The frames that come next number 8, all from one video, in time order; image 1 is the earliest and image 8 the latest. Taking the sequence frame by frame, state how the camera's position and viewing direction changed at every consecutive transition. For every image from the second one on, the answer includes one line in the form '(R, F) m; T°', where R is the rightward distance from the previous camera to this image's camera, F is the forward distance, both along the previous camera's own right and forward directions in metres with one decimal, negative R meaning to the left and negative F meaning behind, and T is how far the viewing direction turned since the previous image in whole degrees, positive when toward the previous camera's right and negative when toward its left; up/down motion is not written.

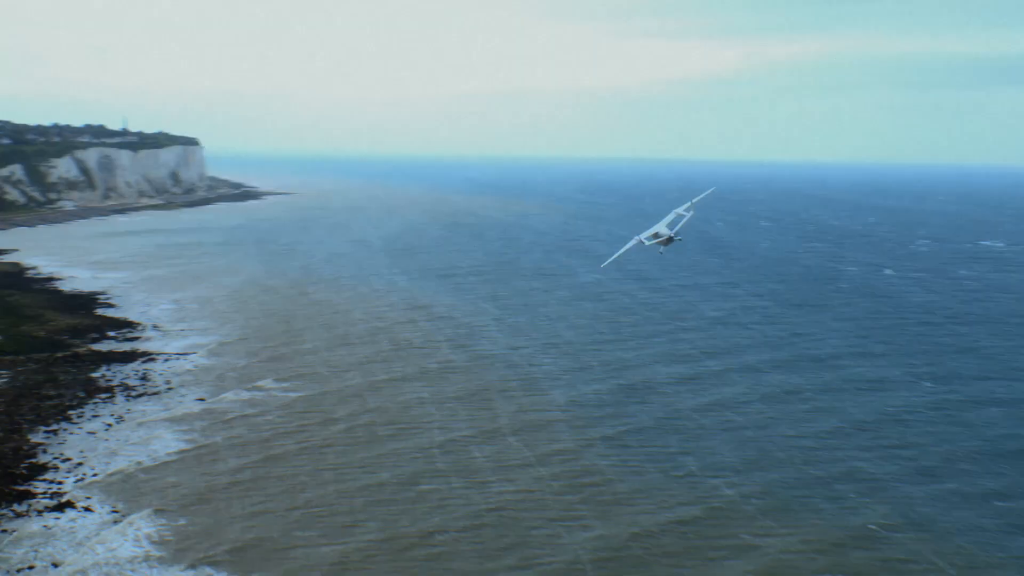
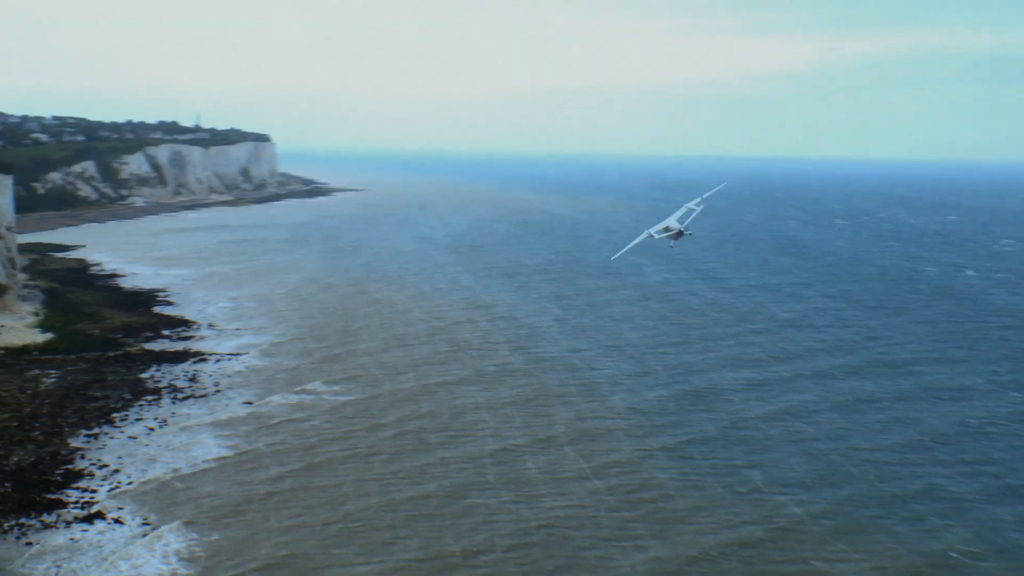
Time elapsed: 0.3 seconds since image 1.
(+0.2, +0.9) m; -3°
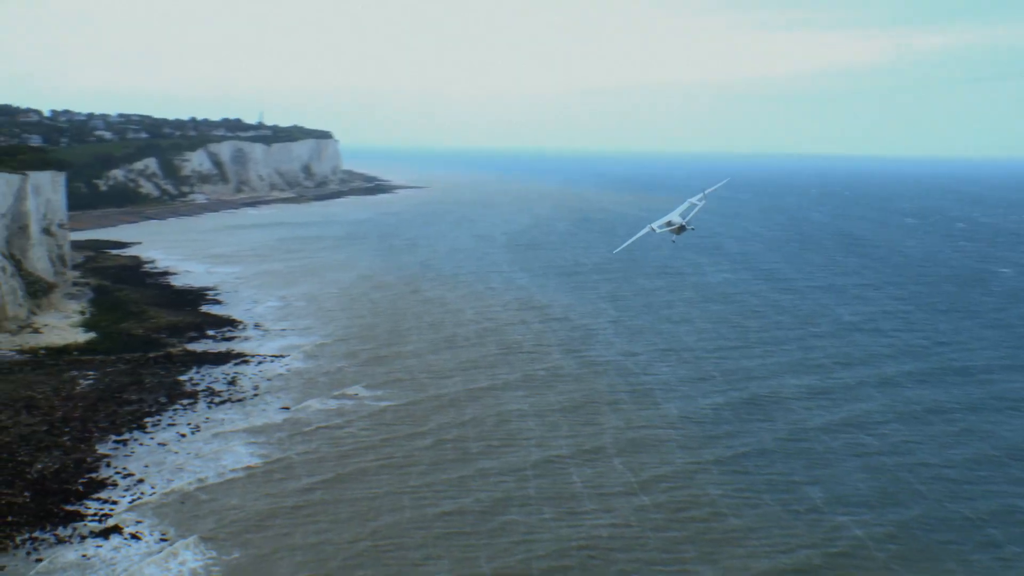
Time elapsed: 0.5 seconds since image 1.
(+0.3, +0.9) m; -3°
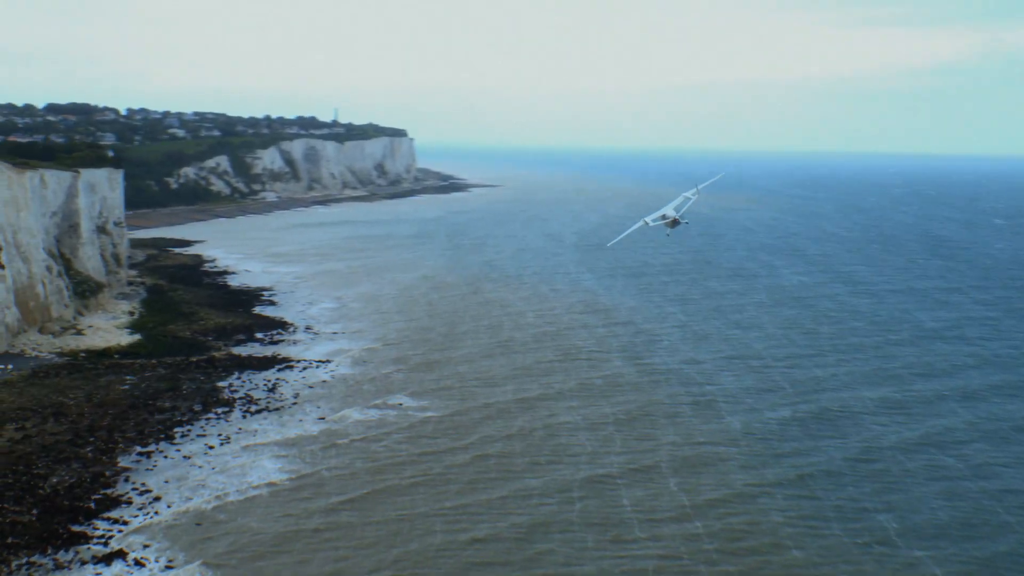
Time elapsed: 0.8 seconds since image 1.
(+0.4, +1.2) m; -3°
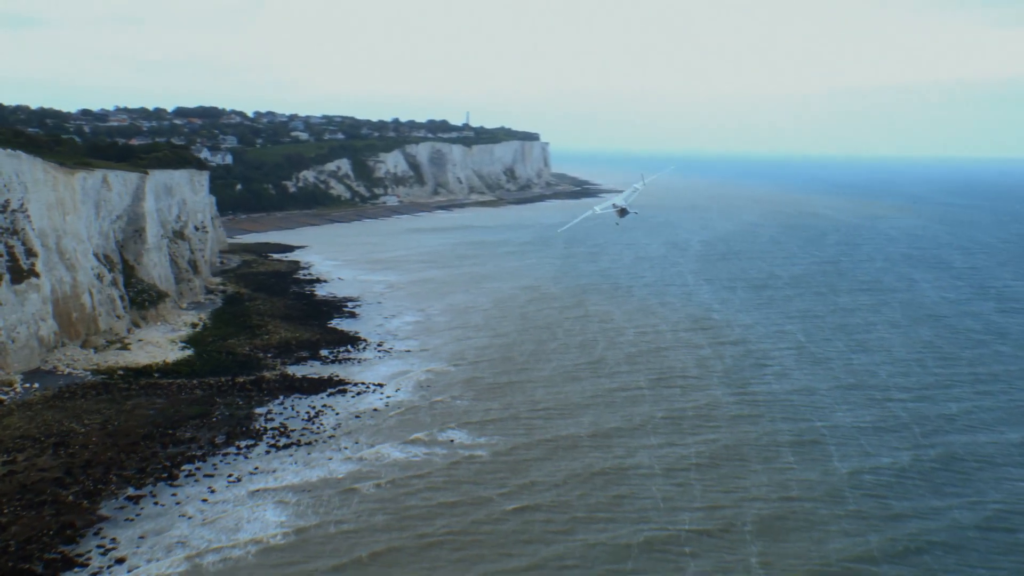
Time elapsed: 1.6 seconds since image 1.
(+1.0, +2.8) m; -6°
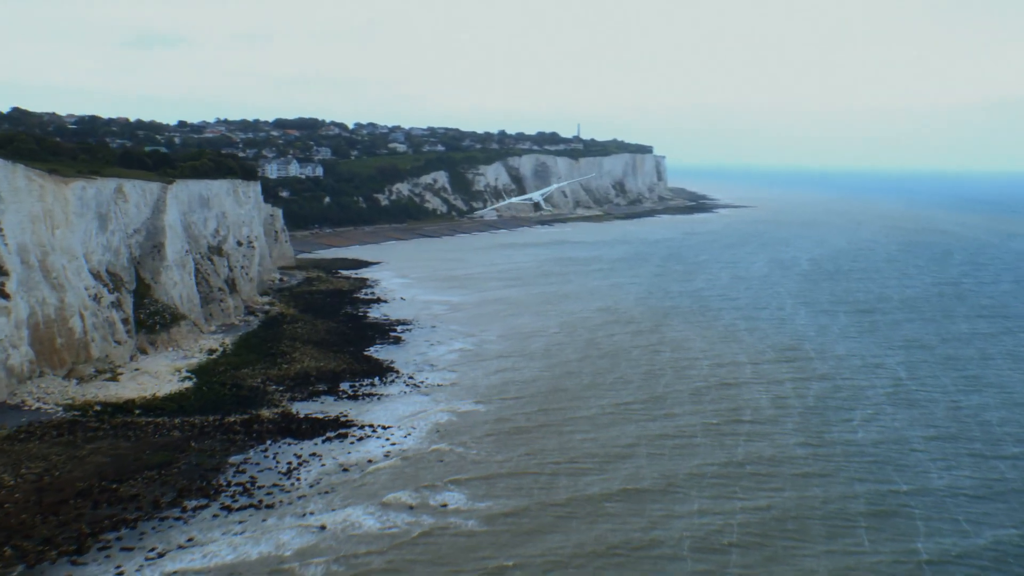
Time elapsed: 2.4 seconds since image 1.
(+1.3, +3.2) m; -5°
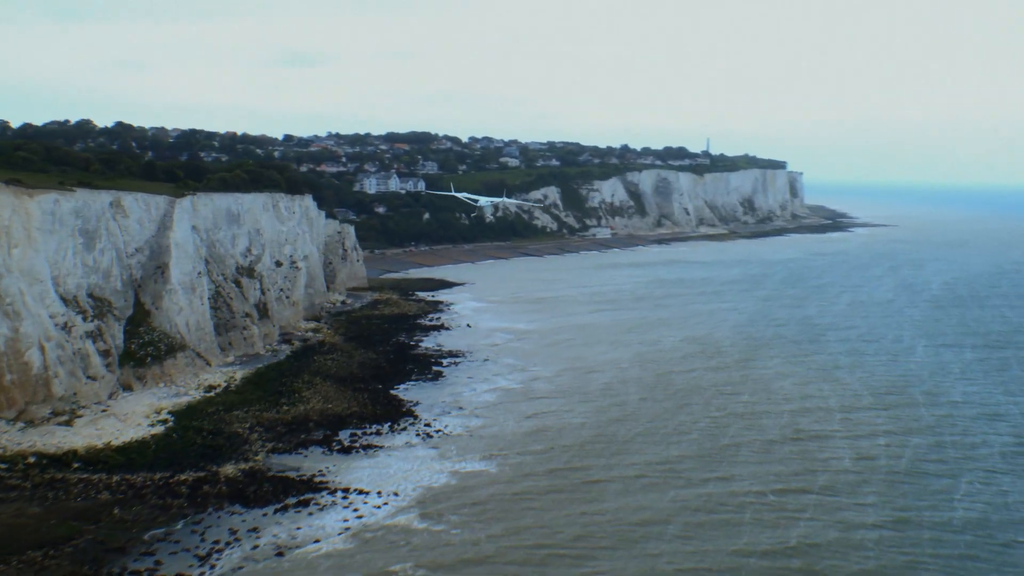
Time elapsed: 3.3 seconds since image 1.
(+1.6, +3.5) m; -6°
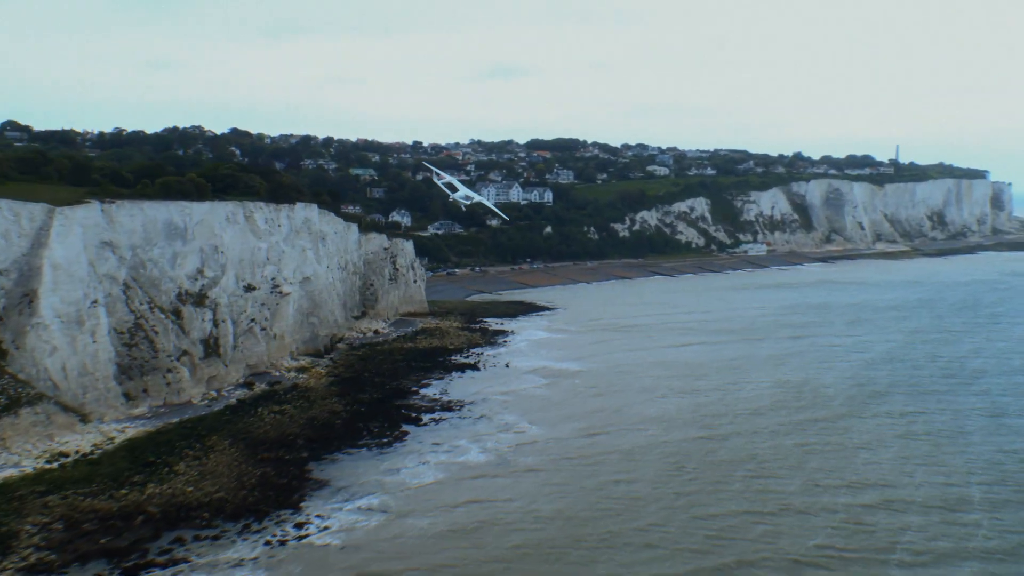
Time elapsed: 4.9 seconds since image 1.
(+3.0, +6.0) m; -9°
